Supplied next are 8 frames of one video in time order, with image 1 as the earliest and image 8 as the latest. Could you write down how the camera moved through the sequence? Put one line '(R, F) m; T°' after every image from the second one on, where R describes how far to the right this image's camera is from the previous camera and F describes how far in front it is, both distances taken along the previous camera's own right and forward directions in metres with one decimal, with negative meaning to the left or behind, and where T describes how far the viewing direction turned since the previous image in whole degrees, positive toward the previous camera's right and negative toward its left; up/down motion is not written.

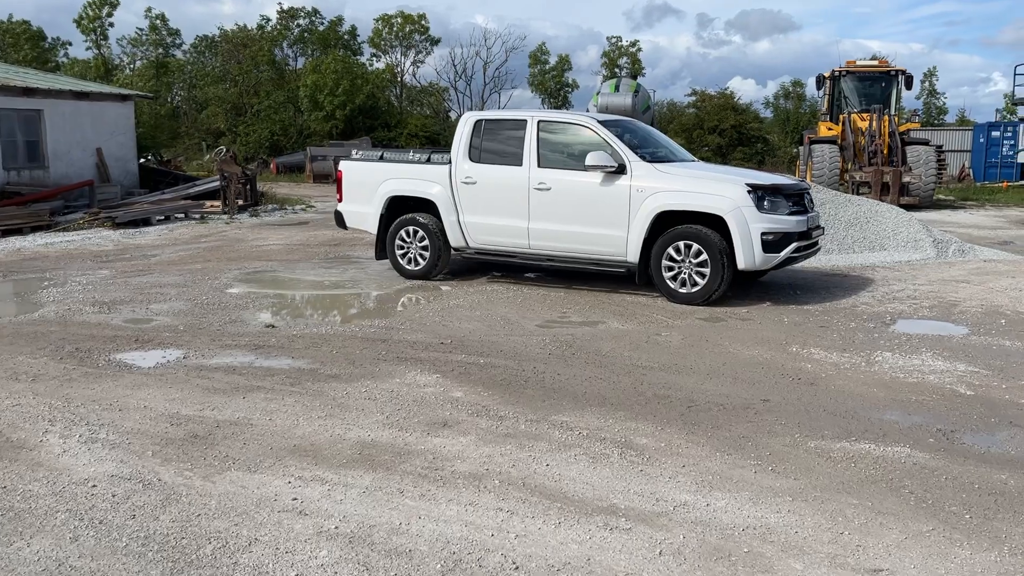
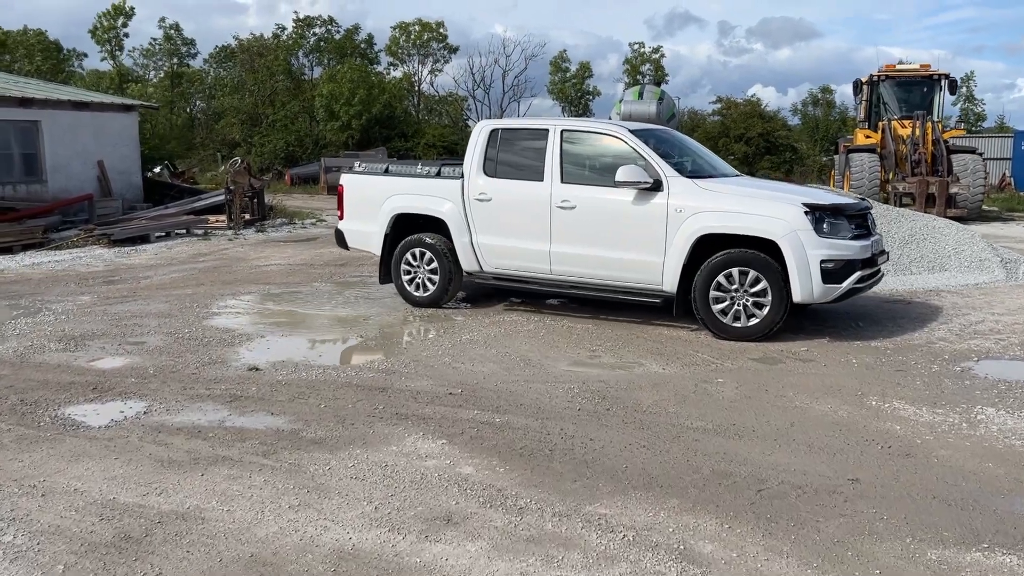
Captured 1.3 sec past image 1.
(0.0, +1.0) m; -1°
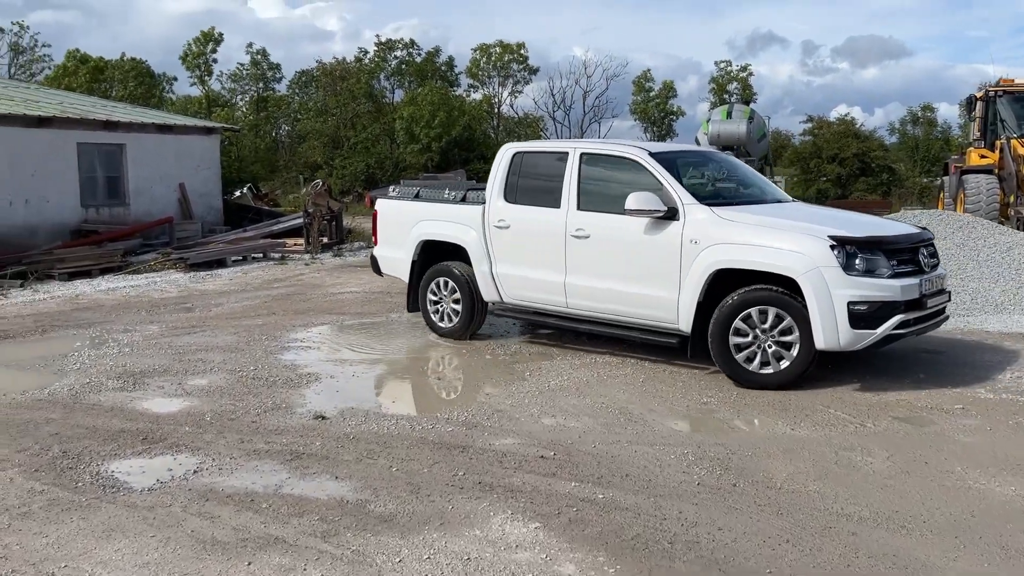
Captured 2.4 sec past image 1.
(-0.2, +0.8) m; -5°
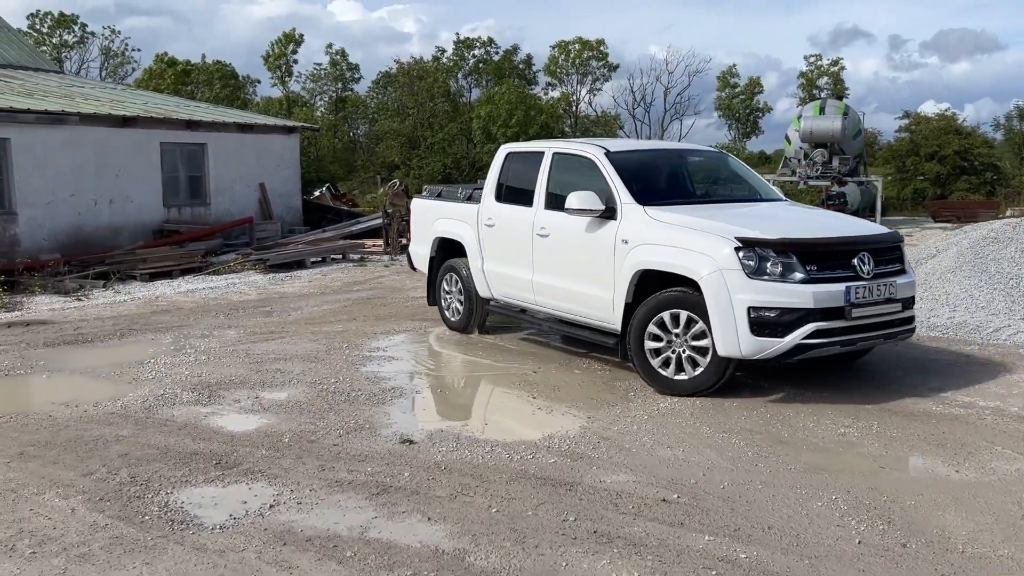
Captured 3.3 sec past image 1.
(-0.2, +0.6) m; -5°
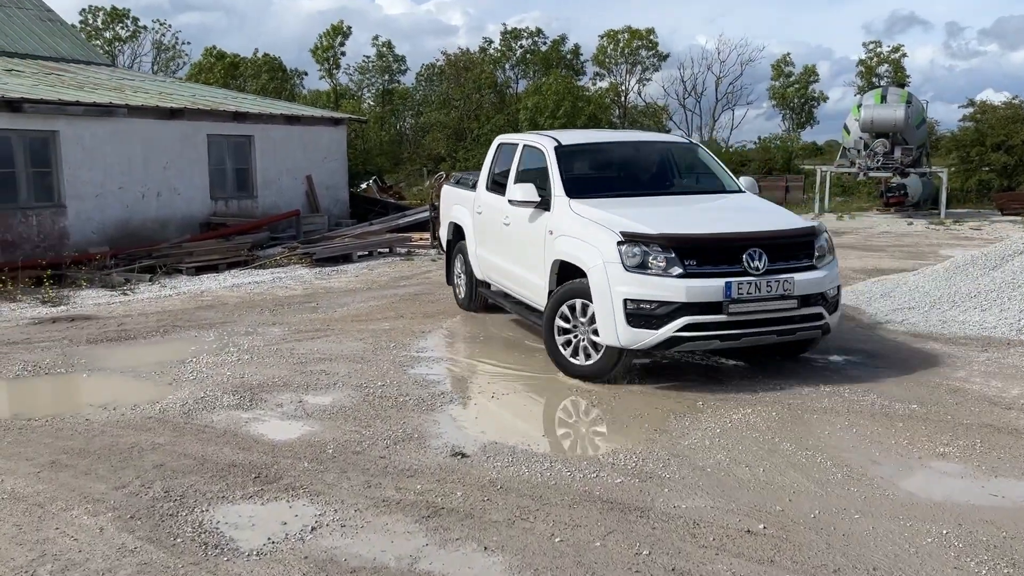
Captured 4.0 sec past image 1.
(-0.1, +0.4) m; -3°
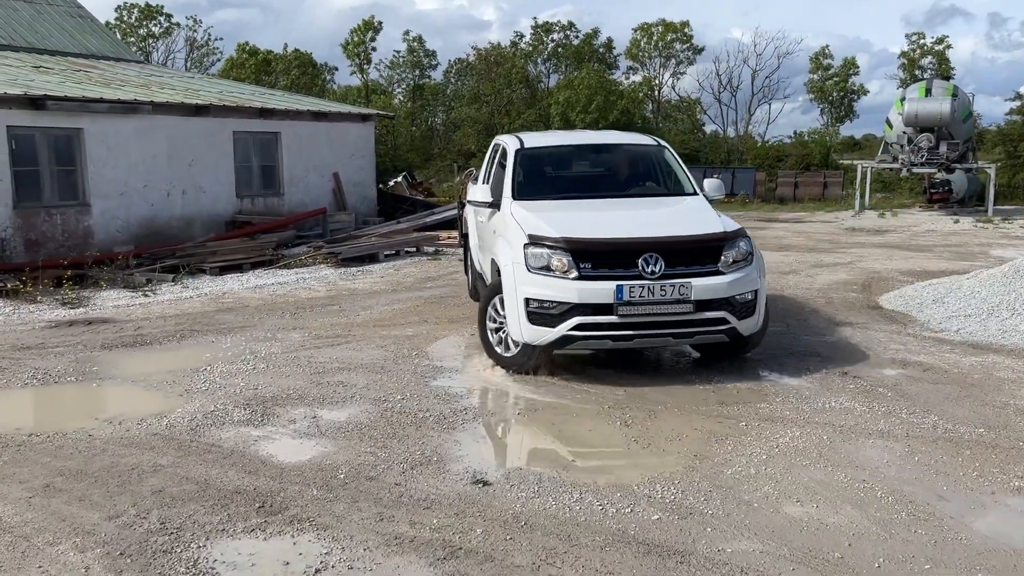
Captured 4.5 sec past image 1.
(0.0, +0.4) m; -2°
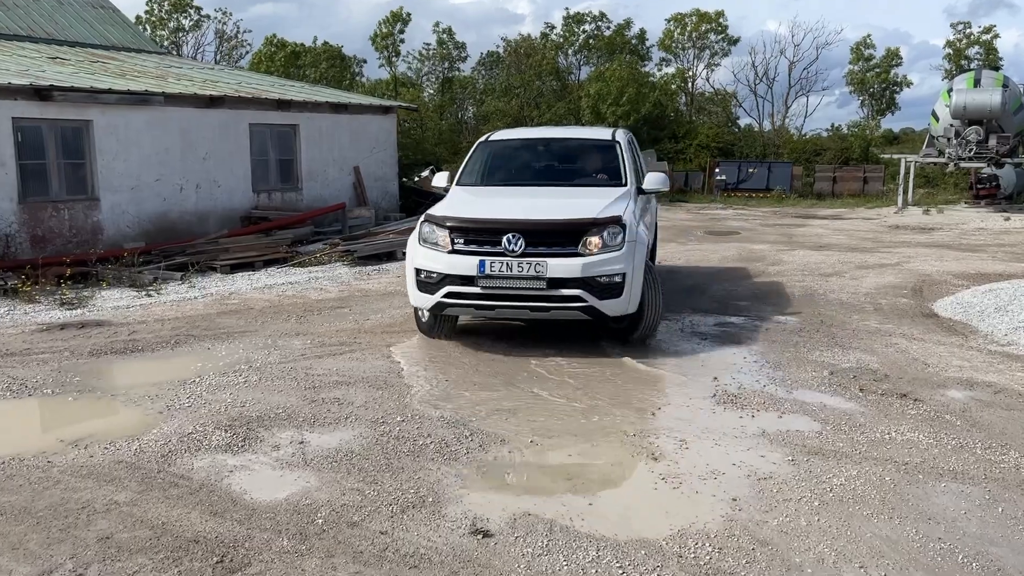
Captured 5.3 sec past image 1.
(+0.1, +0.7) m; -2°
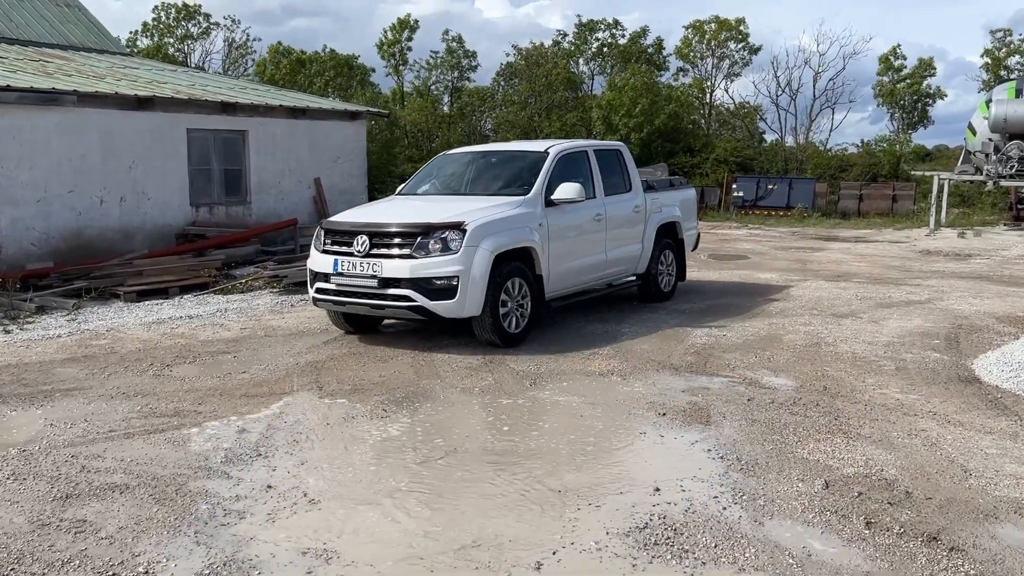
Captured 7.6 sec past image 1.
(+0.9, +1.9) m; -2°
